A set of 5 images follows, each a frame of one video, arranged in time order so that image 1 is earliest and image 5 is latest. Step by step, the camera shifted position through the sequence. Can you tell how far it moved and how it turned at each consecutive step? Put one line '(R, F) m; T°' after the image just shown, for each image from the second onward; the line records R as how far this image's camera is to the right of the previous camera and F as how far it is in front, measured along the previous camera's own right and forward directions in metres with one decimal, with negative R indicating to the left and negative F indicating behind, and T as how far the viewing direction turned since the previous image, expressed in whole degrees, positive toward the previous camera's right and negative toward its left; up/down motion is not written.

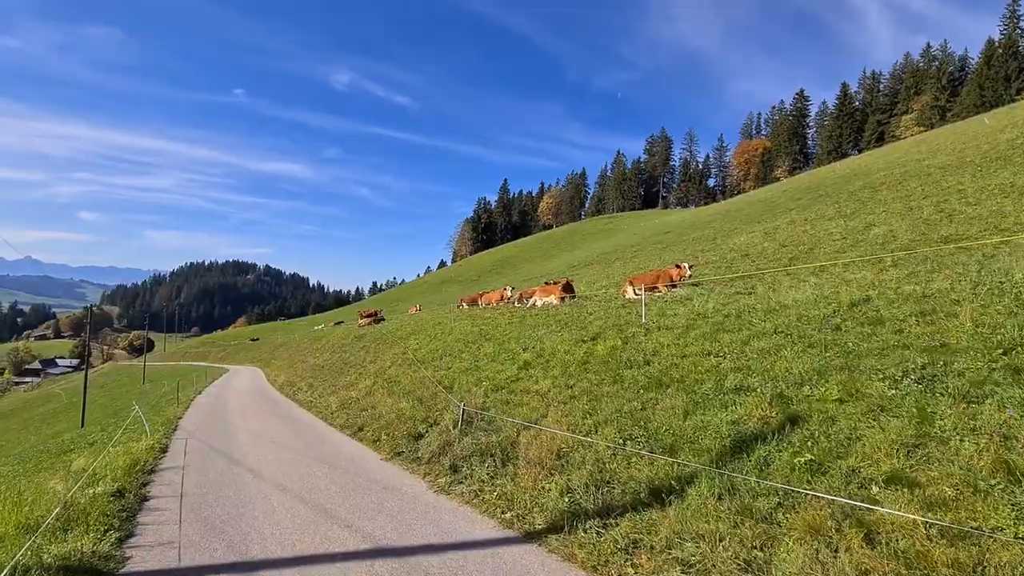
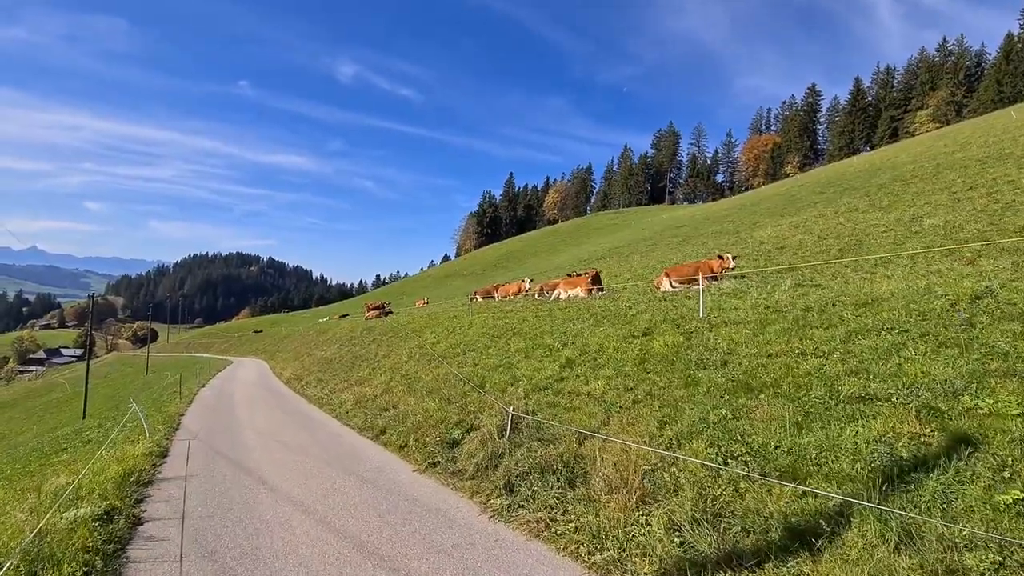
(-1.0, +1.5) m; 0°
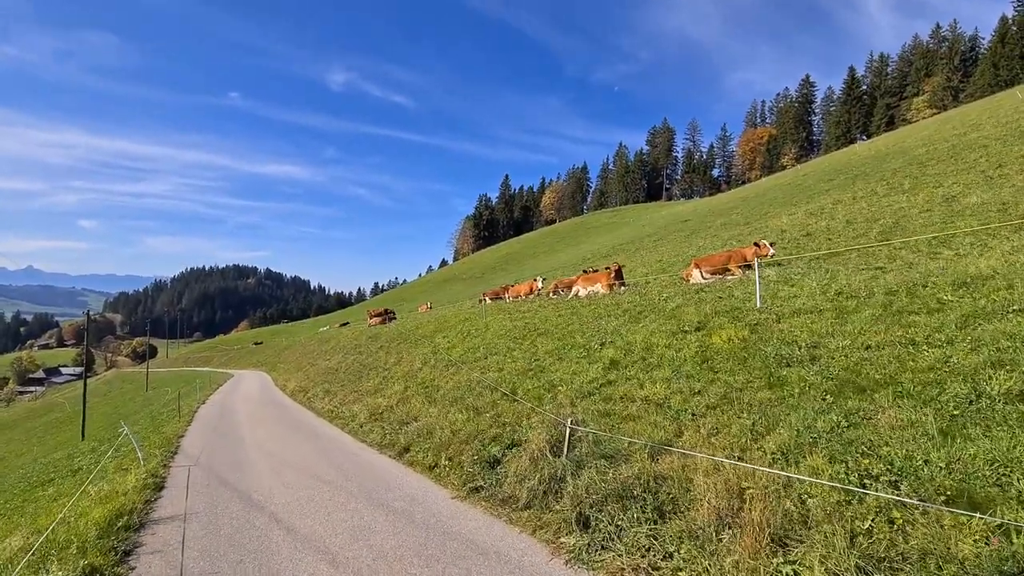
(-0.8, +1.3) m; 0°
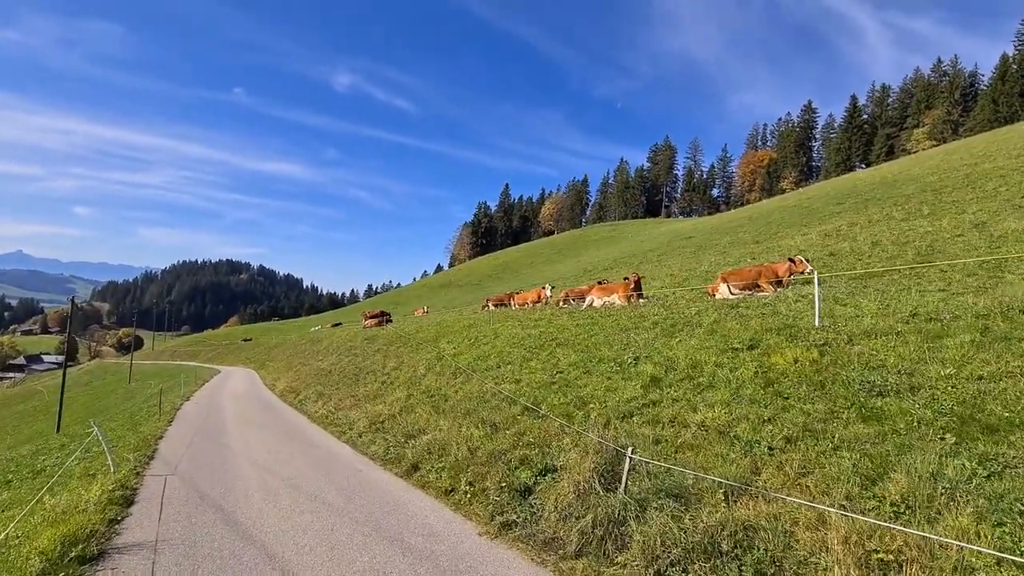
(-0.7, +1.2) m; +1°
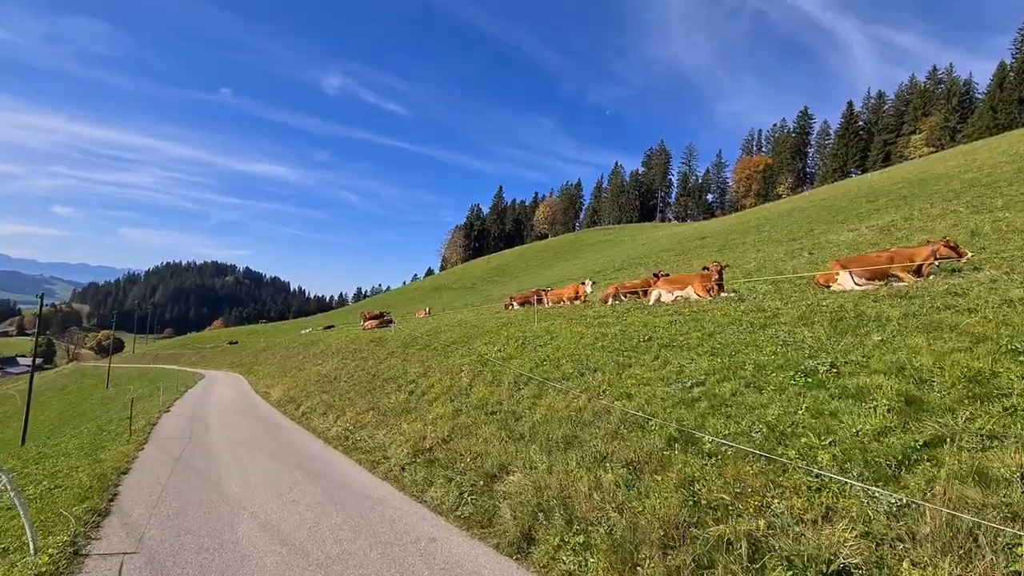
(-2.2, +3.6) m; +1°
